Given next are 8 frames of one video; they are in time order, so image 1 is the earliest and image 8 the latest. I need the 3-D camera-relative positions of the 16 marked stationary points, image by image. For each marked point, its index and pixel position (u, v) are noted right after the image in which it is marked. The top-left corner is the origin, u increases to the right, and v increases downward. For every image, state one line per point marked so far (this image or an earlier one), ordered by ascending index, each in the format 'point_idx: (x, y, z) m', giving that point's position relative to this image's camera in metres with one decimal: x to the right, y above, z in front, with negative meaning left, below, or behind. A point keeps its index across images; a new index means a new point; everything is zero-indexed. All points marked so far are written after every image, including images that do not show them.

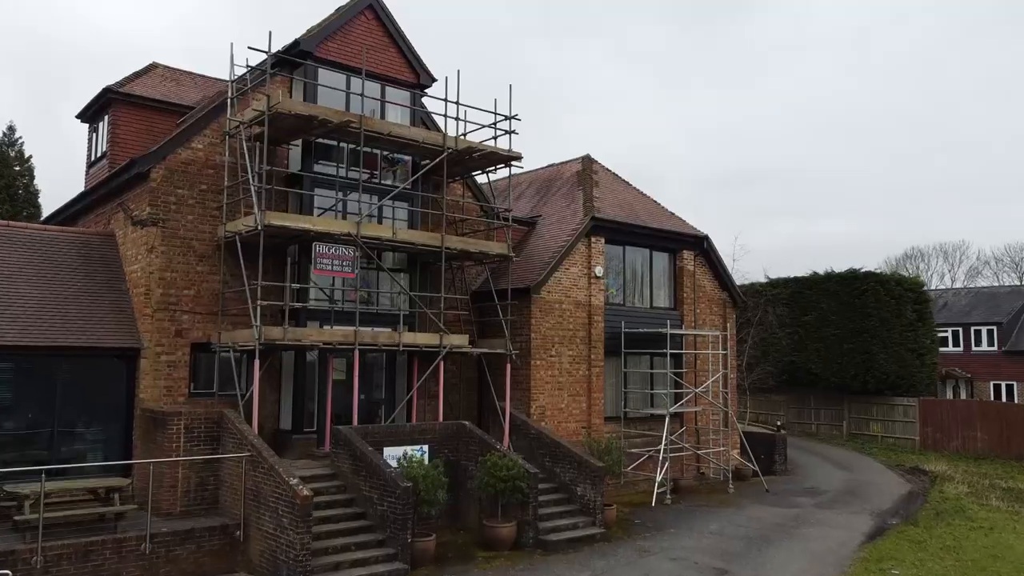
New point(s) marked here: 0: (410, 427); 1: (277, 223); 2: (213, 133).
0: (-1.7, -2.4, +13.9) m
1: (-3.8, +1.1, +12.9) m
2: (-5.3, +2.8, +14.4) m
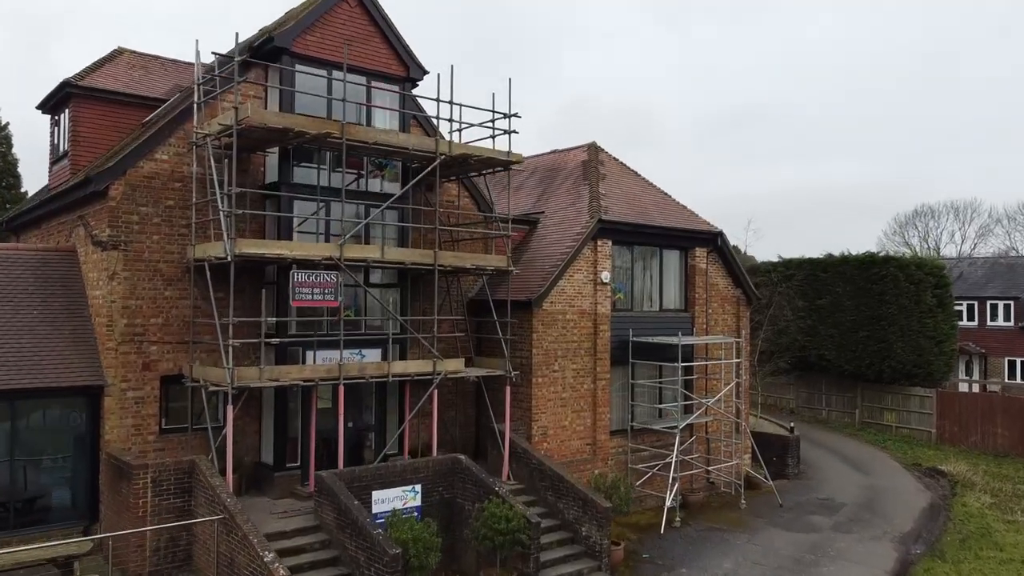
0: (-1.8, -2.8, +12.8) m
1: (-3.8, +0.5, +11.6) m
2: (-5.4, +2.3, +12.9) m
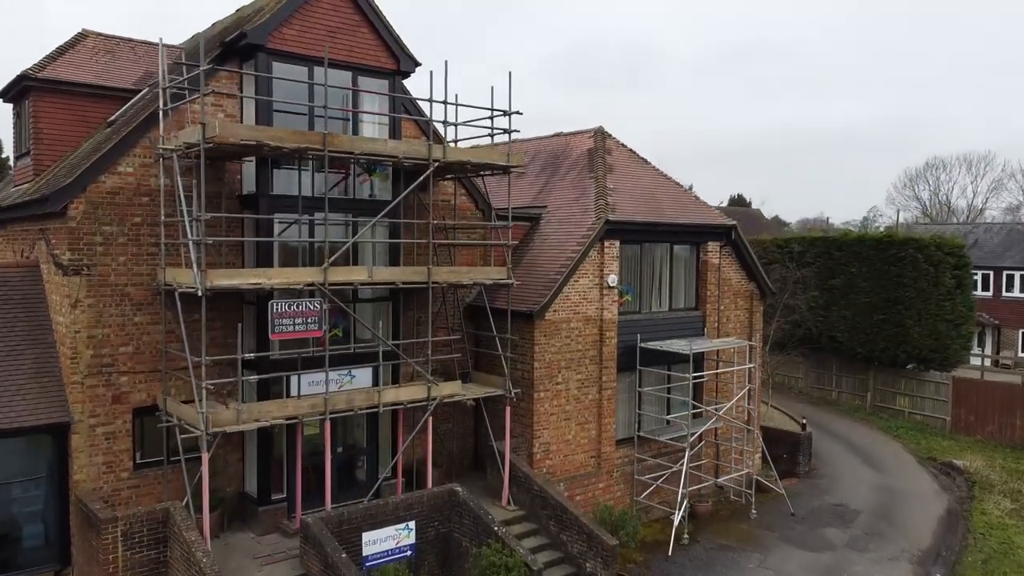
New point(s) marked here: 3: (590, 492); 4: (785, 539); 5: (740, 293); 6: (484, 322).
0: (-1.8, -3.2, +12.0) m
1: (-3.8, +0.1, +10.5) m
2: (-5.3, +2.0, +11.7) m
3: (+1.5, -4.0, +15.6) m
4: (+5.4, -4.9, +15.8) m
5: (+5.2, -0.1, +18.5) m
6: (-0.5, -0.7, +15.2) m
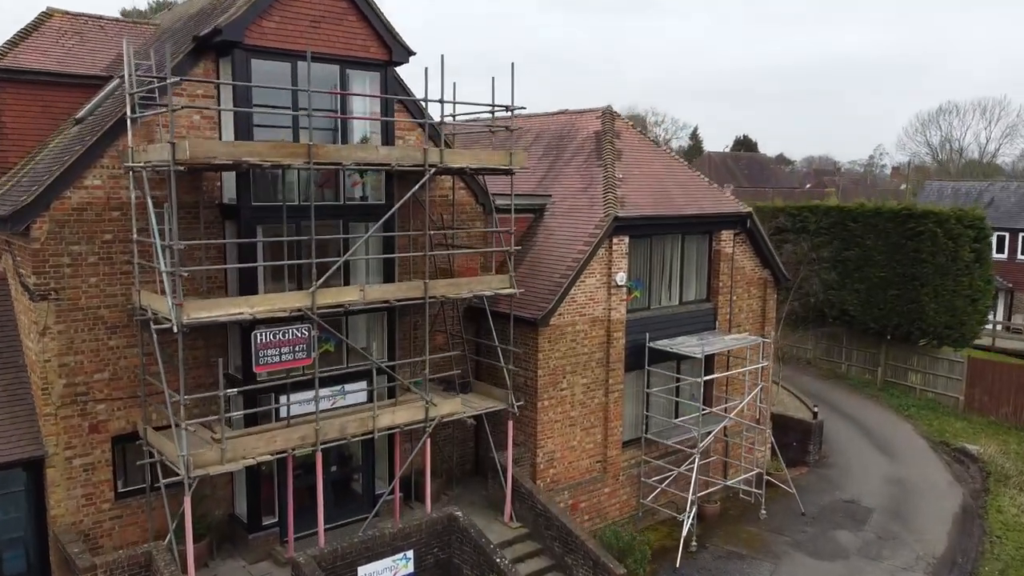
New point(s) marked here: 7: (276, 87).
0: (-1.7, -3.5, +11.4) m
1: (-3.8, -0.3, +9.7) m
2: (-5.3, +1.7, +10.7) m
3: (+1.6, -3.9, +15.1) m
4: (+5.4, -4.9, +15.3) m
5: (+5.3, +0.1, +17.6) m
6: (-0.5, -0.7, +14.4) m
7: (-3.3, +2.8, +11.3) m
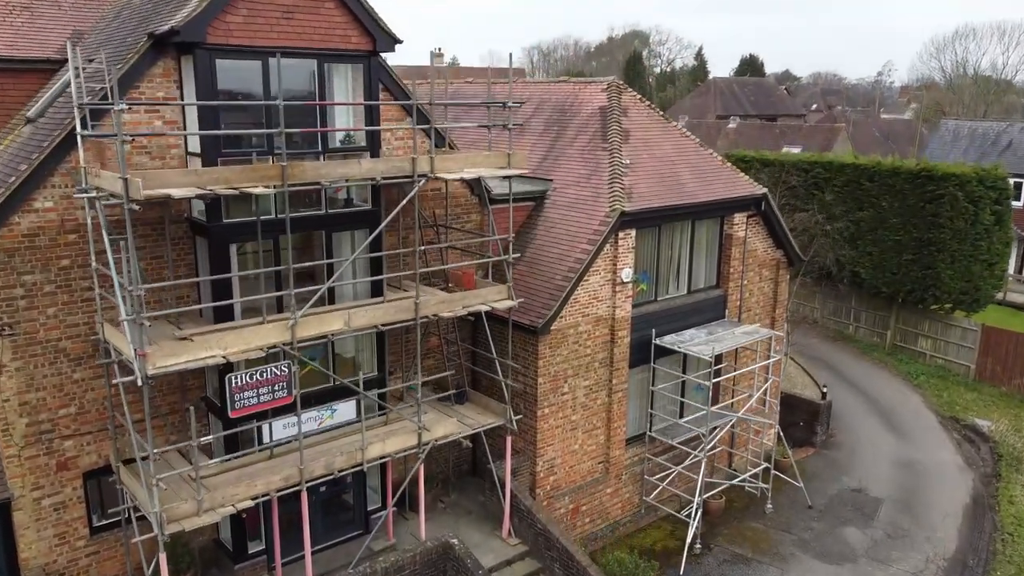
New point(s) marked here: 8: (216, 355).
0: (-1.7, -3.7, +10.8) m
1: (-3.8, -0.8, +8.8) m
2: (-5.3, +1.3, +9.6) m
3: (+1.5, -3.8, +14.5) m
4: (+5.4, -4.7, +14.9) m
5: (+5.2, +0.5, +16.7) m
6: (-0.5, -0.7, +13.6) m
7: (-3.3, +2.5, +10.1) m
8: (-3.3, -0.8, +9.1) m
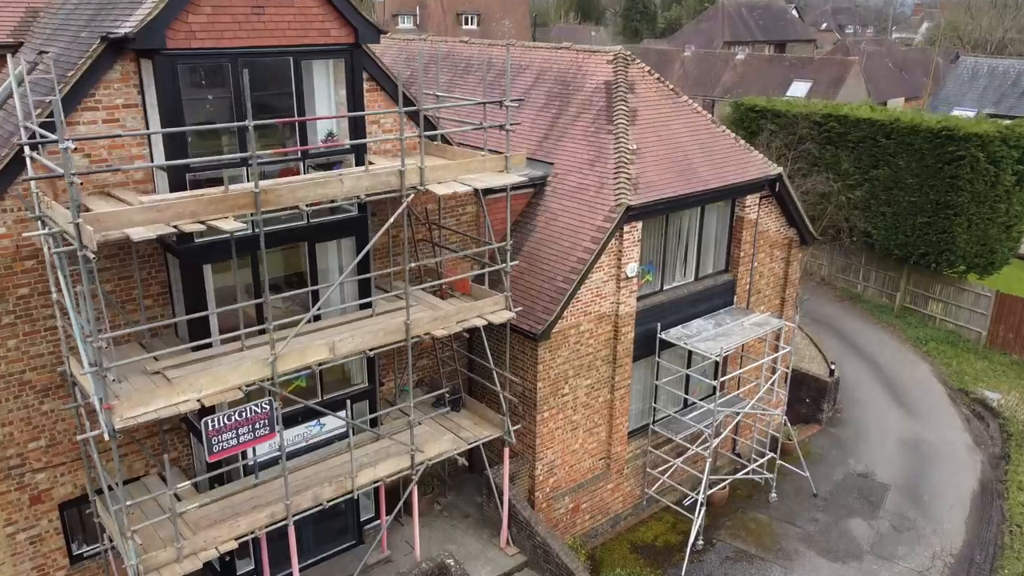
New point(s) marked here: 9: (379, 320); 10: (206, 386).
0: (-1.8, -4.0, +10.5) m
1: (-3.8, -1.2, +8.1) m
2: (-5.4, +0.9, +8.7) m
3: (+1.5, -3.7, +14.1) m
4: (+5.4, -4.5, +14.6) m
5: (+5.2, +0.9, +15.8) m
6: (-0.5, -0.7, +12.9) m
7: (-3.4, +2.2, +9.1) m
8: (-3.4, -1.2, +8.4) m
9: (-1.7, -0.4, +10.5) m
10: (-3.2, -1.0, +8.5) m
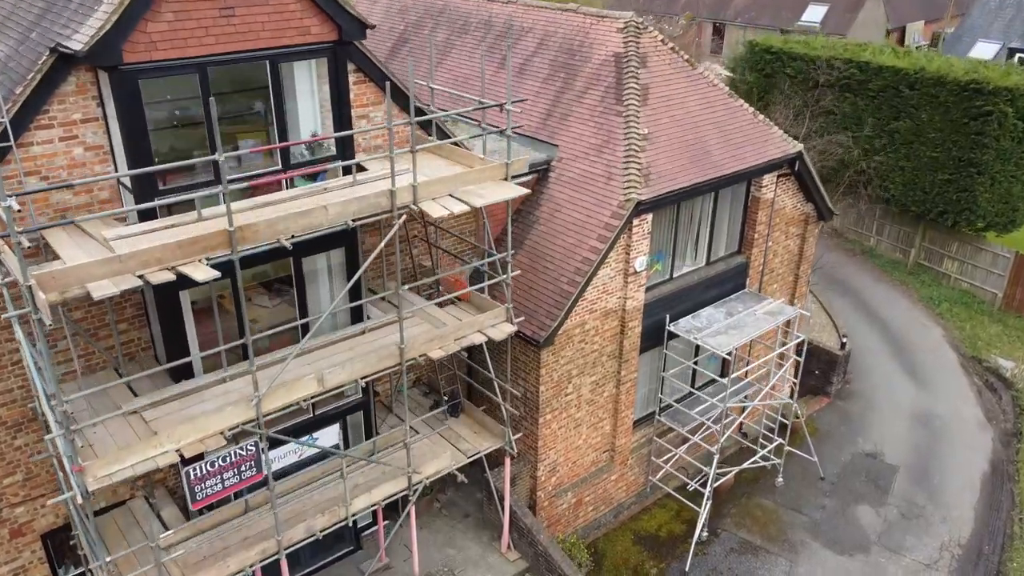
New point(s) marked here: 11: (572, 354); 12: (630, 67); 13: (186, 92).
0: (-1.7, -4.1, +10.2) m
1: (-3.8, -1.7, +7.6) m
2: (-5.4, +0.5, +8.0) m
3: (+1.5, -3.4, +13.8) m
4: (+5.4, -4.3, +14.3) m
5: (+5.2, +1.2, +15.0) m
6: (-0.5, -0.6, +12.2) m
7: (-3.4, +1.8, +8.2) m
8: (-3.3, -1.6, +7.8) m
9: (-1.7, -0.6, +9.9) m
10: (-3.2, -1.5, +7.9) m
11: (+0.9, -1.0, +12.1) m
12: (+1.9, +3.5, +12.7) m
13: (-3.3, +2.0, +8.1) m
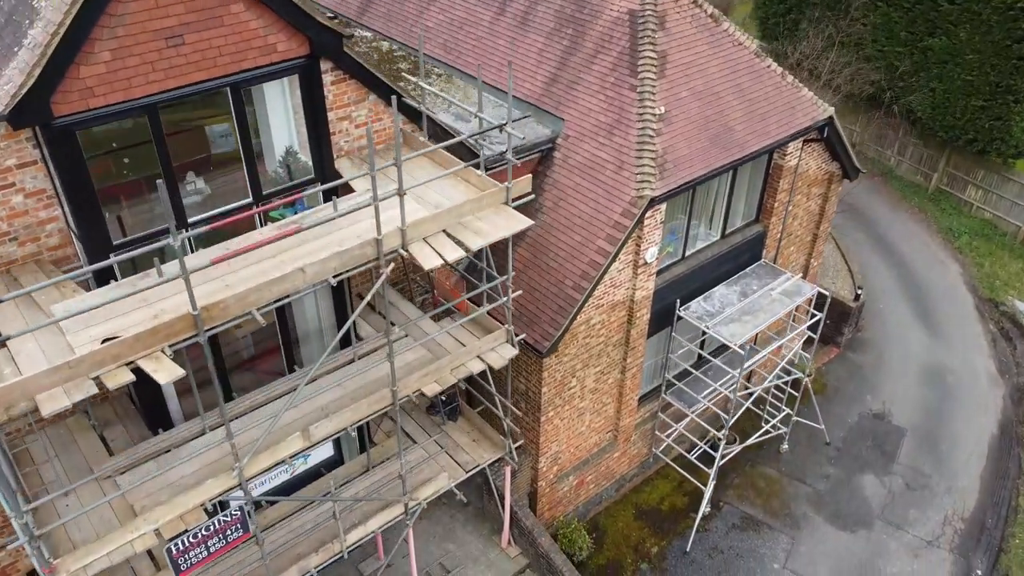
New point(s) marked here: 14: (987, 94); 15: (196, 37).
0: (-1.7, -4.3, +10.1) m
1: (-3.8, -2.4, +7.1) m
2: (-5.3, -0.1, +7.1) m
3: (+1.5, -3.0, +13.5) m
4: (+5.4, -3.7, +14.2) m
5: (+5.3, +1.8, +13.9) m
6: (-0.5, -0.5, +11.5) m
7: (-3.4, +1.2, +7.1) m
8: (-3.3, -2.2, +7.3) m
9: (-1.7, -0.9, +9.2) m
10: (-3.2, -2.1, +7.4) m
11: (+0.9, -0.9, +11.5) m
12: (+1.9, +3.6, +11.2) m
13: (-3.3, +1.3, +7.0) m
14: (+11.5, +4.8, +19.5) m
15: (-2.7, +2.1, +6.9) m
